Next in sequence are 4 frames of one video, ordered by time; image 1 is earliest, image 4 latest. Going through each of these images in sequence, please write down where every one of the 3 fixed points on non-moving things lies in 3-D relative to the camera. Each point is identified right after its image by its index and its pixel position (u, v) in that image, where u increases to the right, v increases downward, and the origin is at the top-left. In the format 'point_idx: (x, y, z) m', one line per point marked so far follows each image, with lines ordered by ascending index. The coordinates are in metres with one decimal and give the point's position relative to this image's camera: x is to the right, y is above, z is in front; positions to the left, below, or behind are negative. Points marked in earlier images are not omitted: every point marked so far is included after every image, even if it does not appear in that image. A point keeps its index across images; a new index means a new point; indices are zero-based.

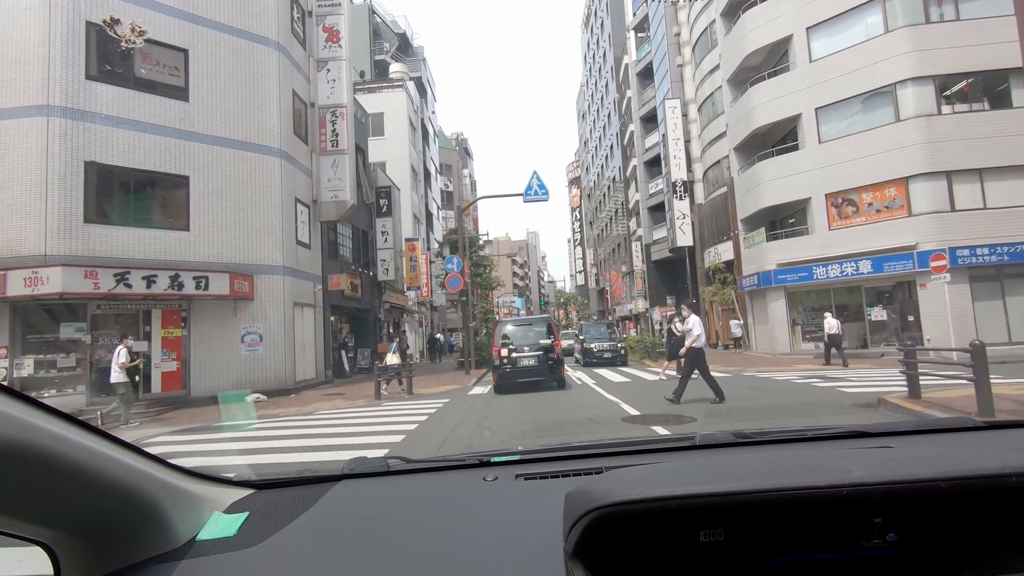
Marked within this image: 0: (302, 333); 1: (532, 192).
0: (-5.1, -1.0, +13.7) m
1: (+0.5, +2.6, +15.6) m
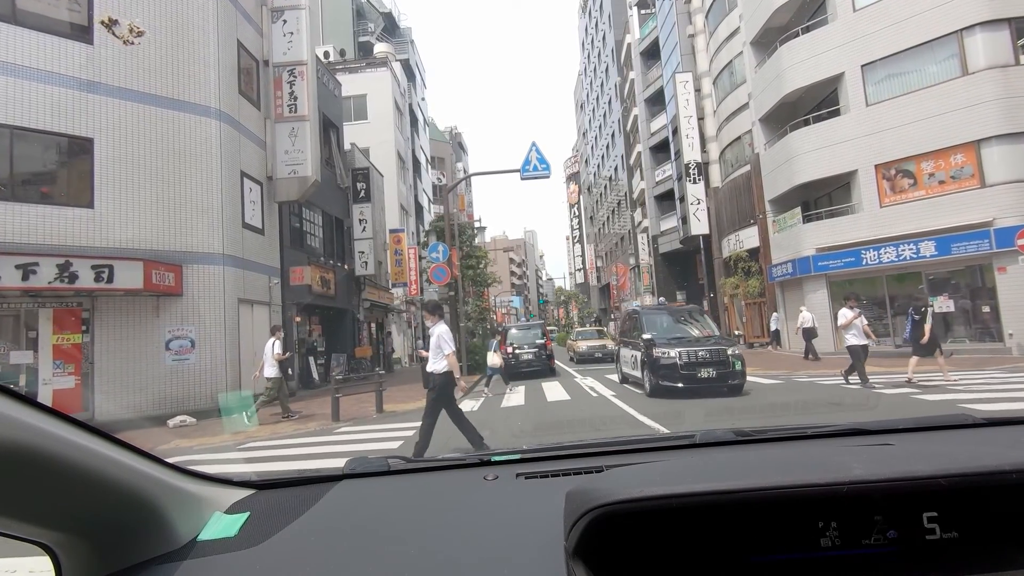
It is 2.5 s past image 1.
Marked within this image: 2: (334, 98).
0: (-5.1, -0.9, +11.3) m
1: (+0.4, +2.8, +13.3) m
2: (-5.8, +6.2, +18.9) m
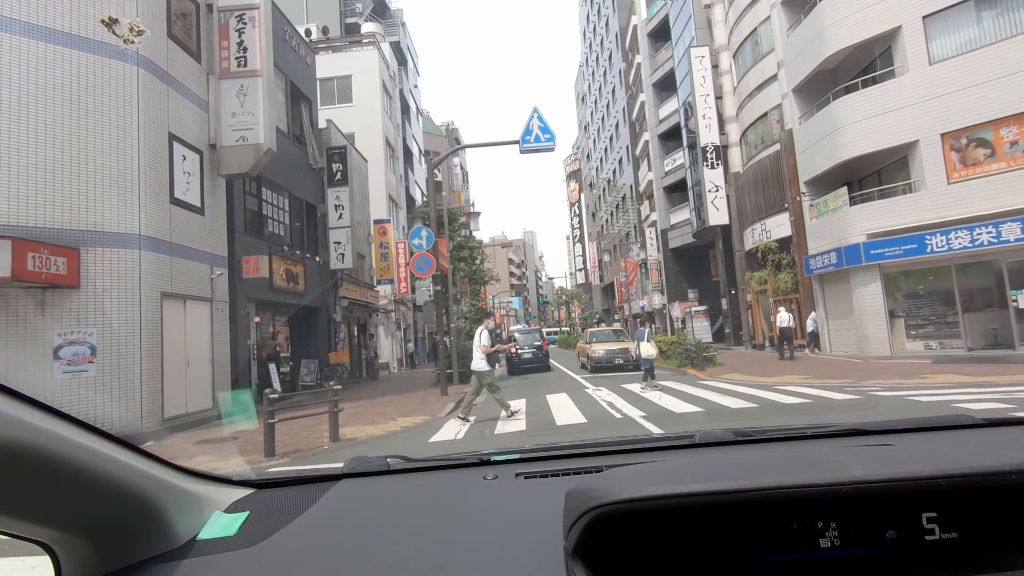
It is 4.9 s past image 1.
0: (-5.2, -0.7, +9.3) m
1: (+0.4, +2.9, +11.2) m
2: (-5.9, +6.3, +16.9) m
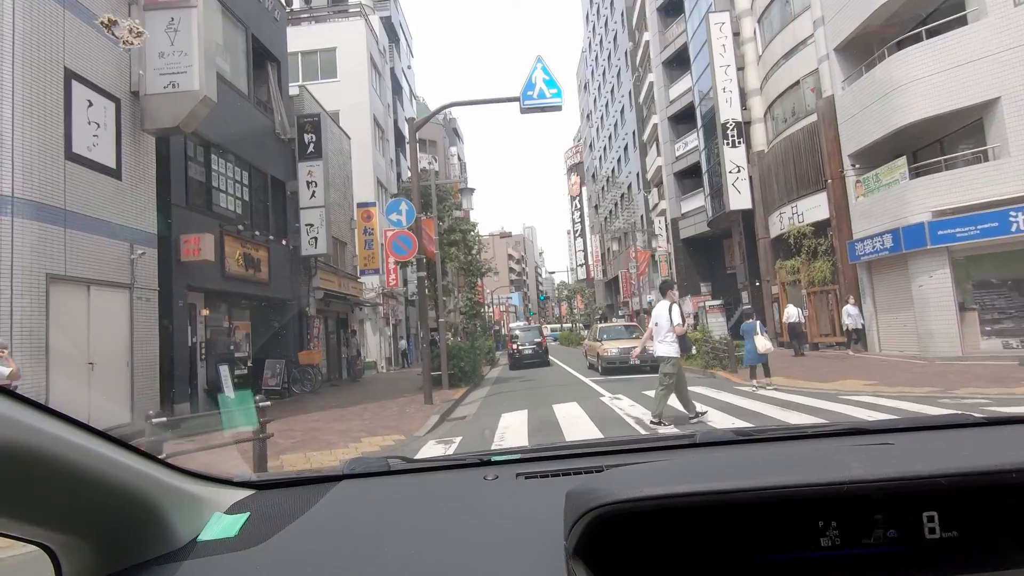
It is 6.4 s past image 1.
0: (-5.2, -0.5, +7.4) m
1: (+0.4, +3.1, +9.4) m
2: (-5.9, +6.6, +15.0) m
